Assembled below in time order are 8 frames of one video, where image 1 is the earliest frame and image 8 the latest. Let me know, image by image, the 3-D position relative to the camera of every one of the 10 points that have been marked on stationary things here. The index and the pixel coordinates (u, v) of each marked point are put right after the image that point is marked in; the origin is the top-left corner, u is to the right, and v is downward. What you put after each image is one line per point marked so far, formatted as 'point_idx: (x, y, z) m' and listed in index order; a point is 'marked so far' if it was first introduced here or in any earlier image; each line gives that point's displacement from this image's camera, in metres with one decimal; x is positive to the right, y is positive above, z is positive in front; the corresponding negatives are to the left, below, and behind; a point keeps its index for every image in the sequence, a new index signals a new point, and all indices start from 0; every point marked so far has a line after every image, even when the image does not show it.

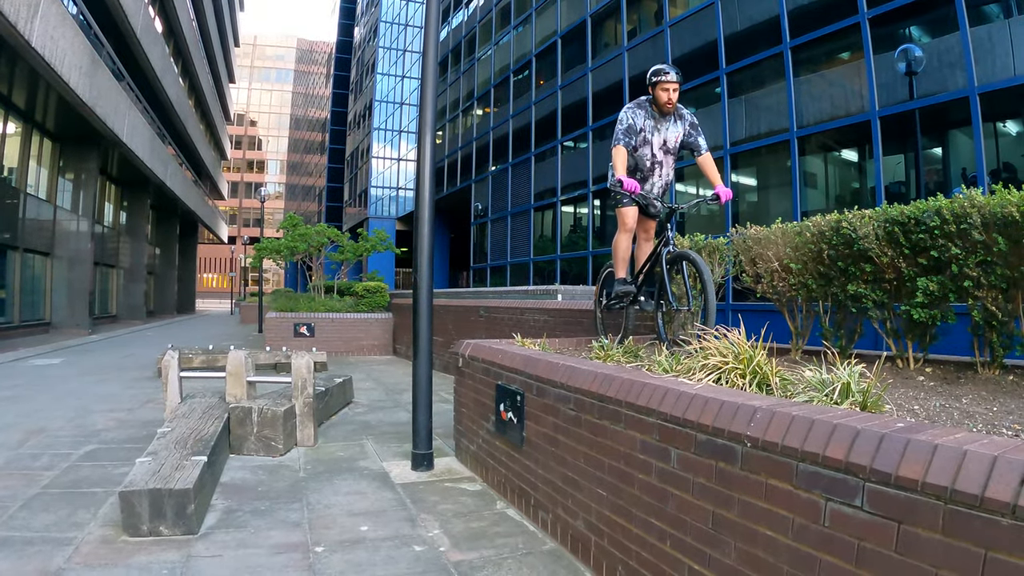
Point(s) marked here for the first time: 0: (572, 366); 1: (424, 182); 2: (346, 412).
0: (+0.3, -0.4, +3.3) m
1: (-0.7, +0.9, +5.3) m
2: (-1.9, -1.5, +7.7) m
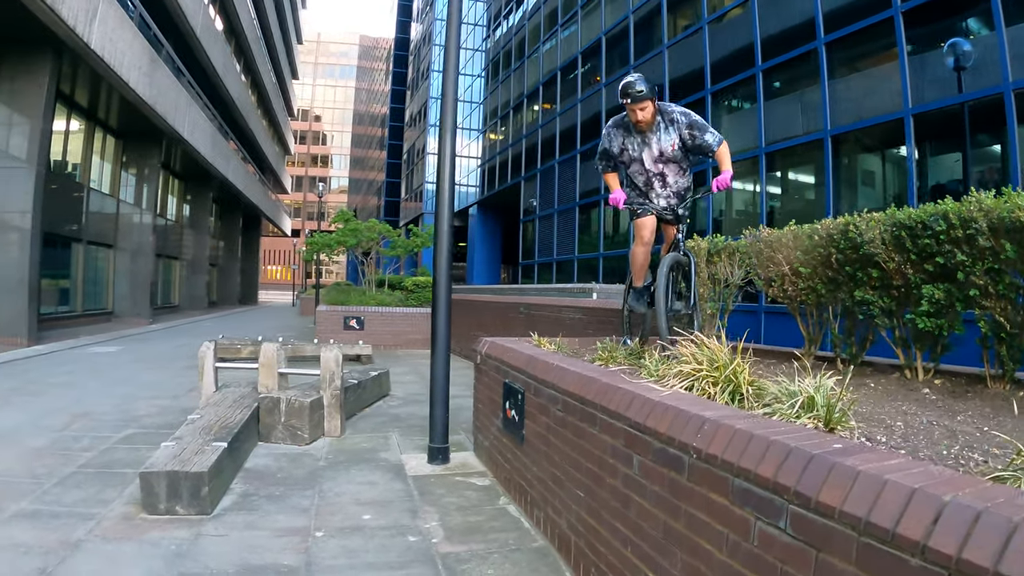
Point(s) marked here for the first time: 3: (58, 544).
0: (+0.3, -0.4, +3.3) m
1: (-0.6, +0.9, +5.4) m
2: (-1.6, -1.5, +7.9) m
3: (-2.3, -1.3, +3.1) m
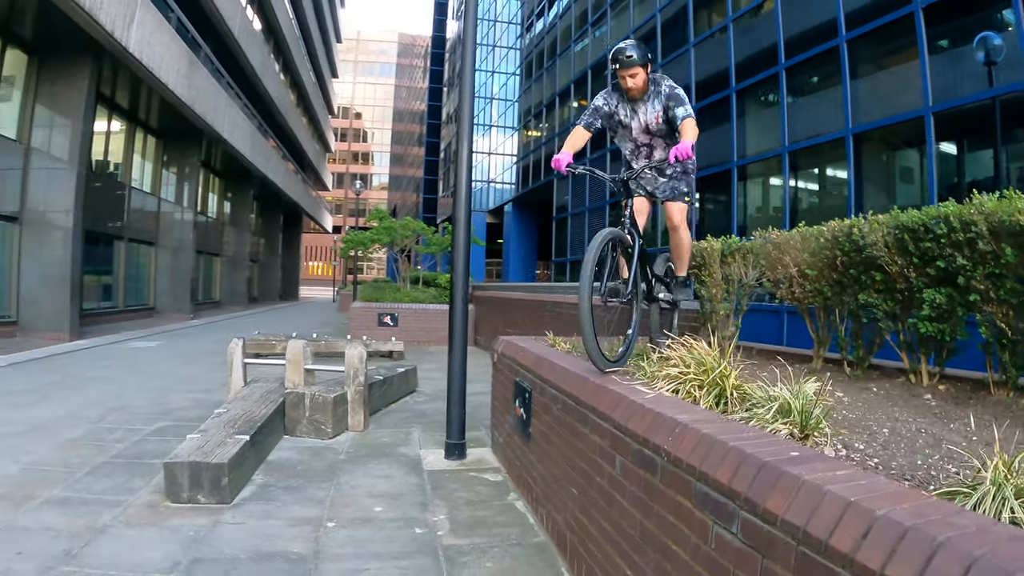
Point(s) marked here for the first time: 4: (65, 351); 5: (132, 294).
0: (+0.3, -0.4, +3.4) m
1: (-0.4, +0.9, +5.5) m
2: (-1.3, -1.4, +8.1) m
3: (-2.3, -1.3, +3.3) m
4: (-7.4, -1.0, +9.9) m
5: (-11.0, -0.1, +17.8) m
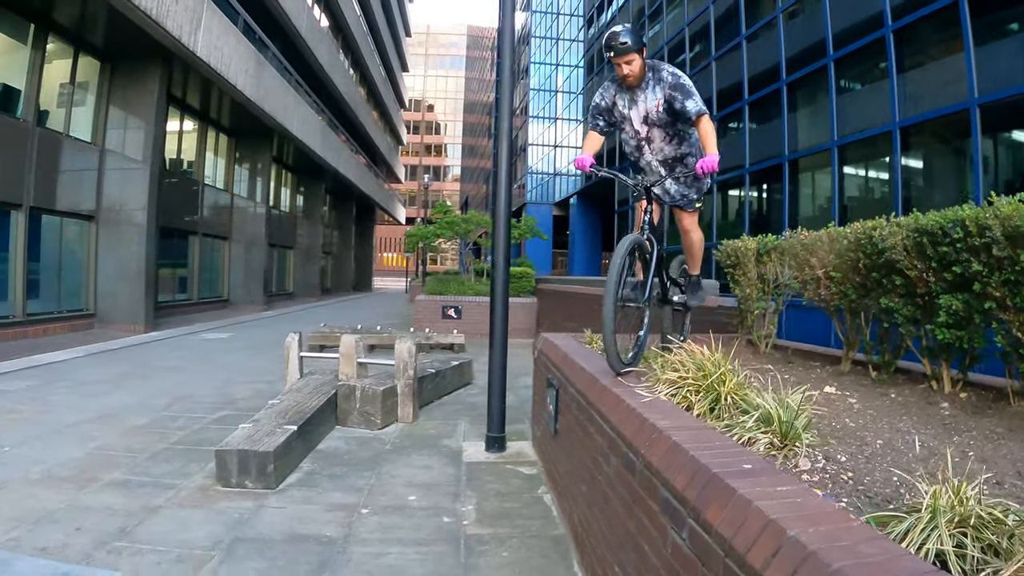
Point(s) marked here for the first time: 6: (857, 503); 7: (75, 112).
0: (+0.4, -0.5, +3.5) m
1: (-0.1, +0.9, +5.7) m
2: (-0.7, -1.4, +8.4) m
3: (-2.2, -1.3, +3.8) m
4: (-6.6, -1.0, +10.8) m
5: (-9.3, +0.1, +19.0) m
6: (+1.0, -0.6, +1.8) m
7: (-8.8, +3.6, +12.5) m
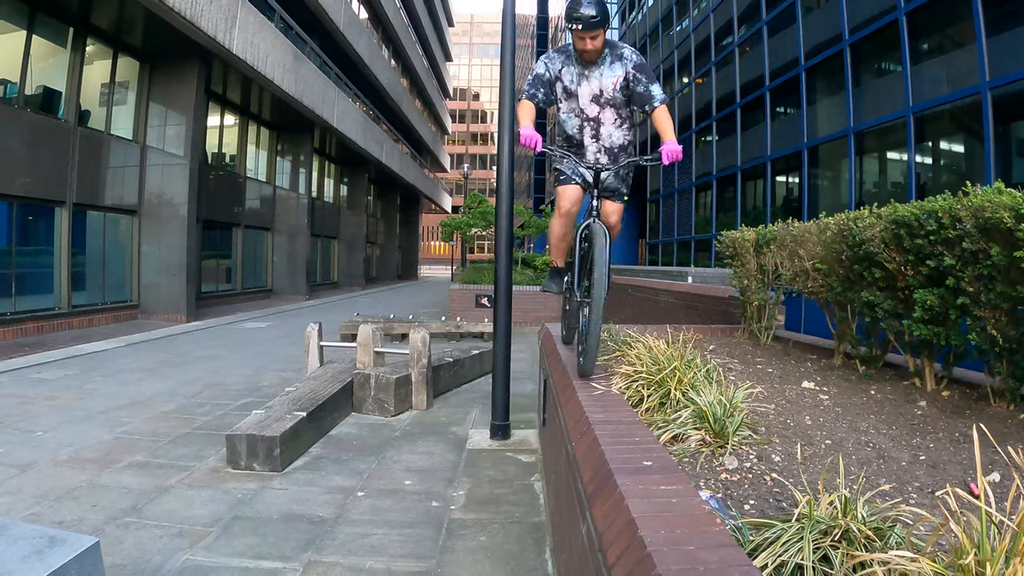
0: (+0.3, -0.4, +3.6) m
1: (-0.1, +1.0, +5.8) m
2: (-0.4, -1.3, +8.5) m
3: (-2.3, -1.3, +4.0) m
4: (-6.2, -0.8, +11.4) m
5: (-8.2, +0.4, +19.8) m
6: (+0.7, -0.6, +1.8) m
7: (-8.3, +3.8, +13.2) m
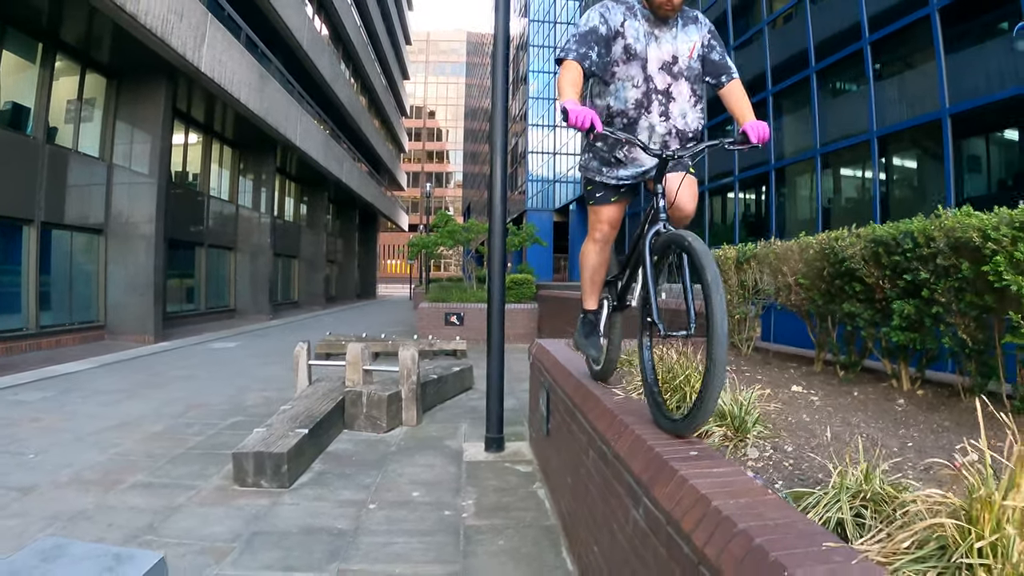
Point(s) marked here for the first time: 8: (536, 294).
0: (+0.4, -0.5, +3.9) m
1: (-0.2, +0.8, +6.0) m
2: (-0.7, -1.5, +8.7) m
3: (-2.3, -1.4, +4.1) m
4: (-6.6, -1.2, +11.1) m
5: (-9.3, -0.3, +19.4) m
6: (+0.9, -0.7, +2.1) m
7: (-8.9, +3.3, +12.9) m
8: (+0.6, -0.2, +17.1) m
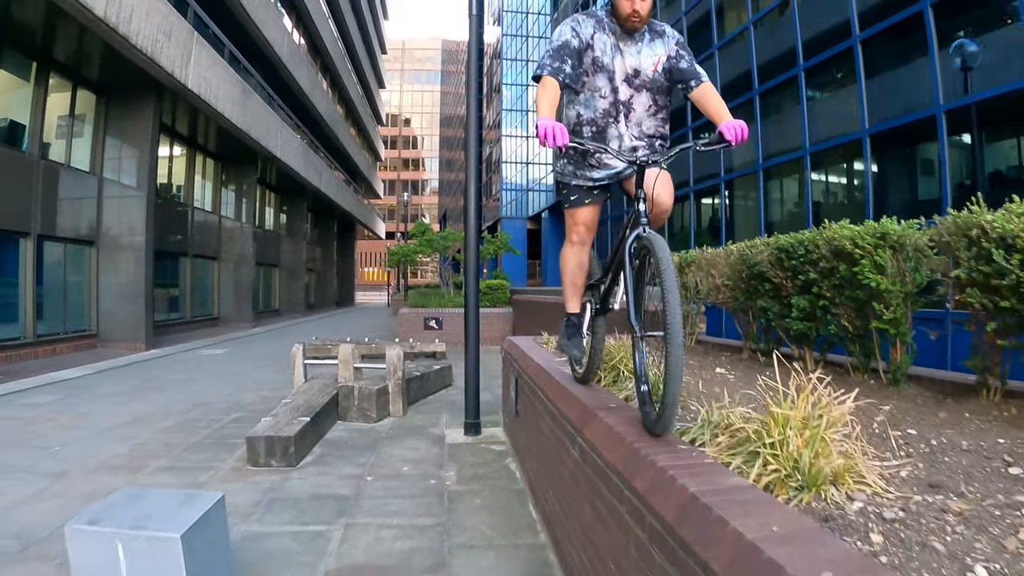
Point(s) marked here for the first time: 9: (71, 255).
0: (+0.2, -0.5, +4.6) m
1: (-0.4, +0.8, +6.8) m
2: (-1.0, -1.6, +9.4) m
3: (-2.4, -1.5, +4.8) m
4: (-7.0, -1.3, +11.7) m
5: (-10.0, -0.5, +19.9) m
6: (+0.8, -0.7, +2.9) m
7: (-9.4, +3.1, +13.4) m
8: (0.0, -0.3, +17.9) m
9: (-9.3, +0.7, +13.2) m
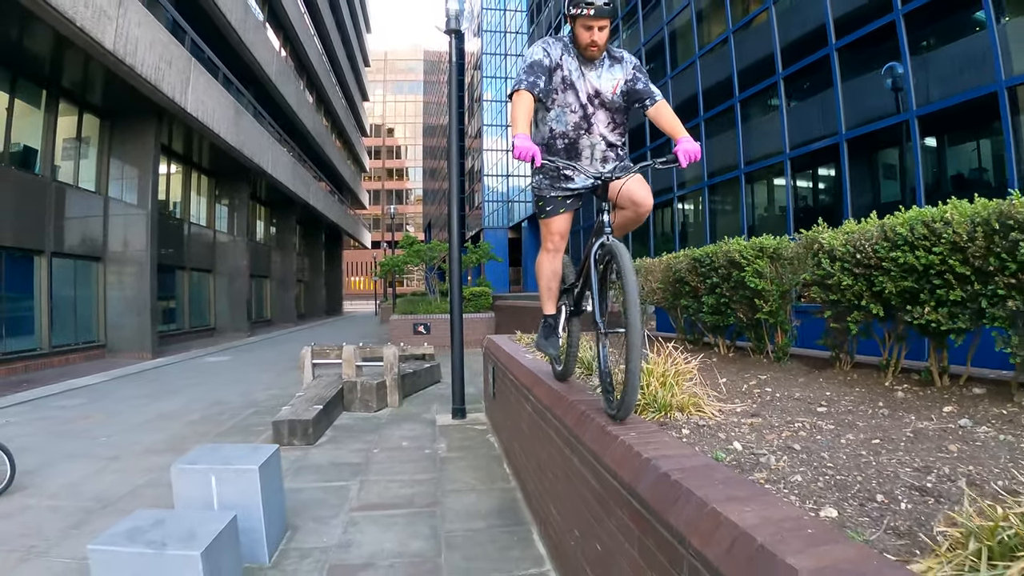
0: (0.0, -0.6, +5.9) m
1: (-0.7, +0.7, +8.0) m
2: (-1.3, -1.7, +10.6) m
3: (-2.6, -1.6, +5.9) m
4: (-7.4, -1.6, +12.7) m
5: (-10.5, -1.0, +20.8) m
6: (+0.6, -0.7, +4.1) m
7: (-9.9, +2.8, +14.5) m
8: (-0.5, -0.5, +19.1) m
9: (-9.8, +0.4, +14.2) m
